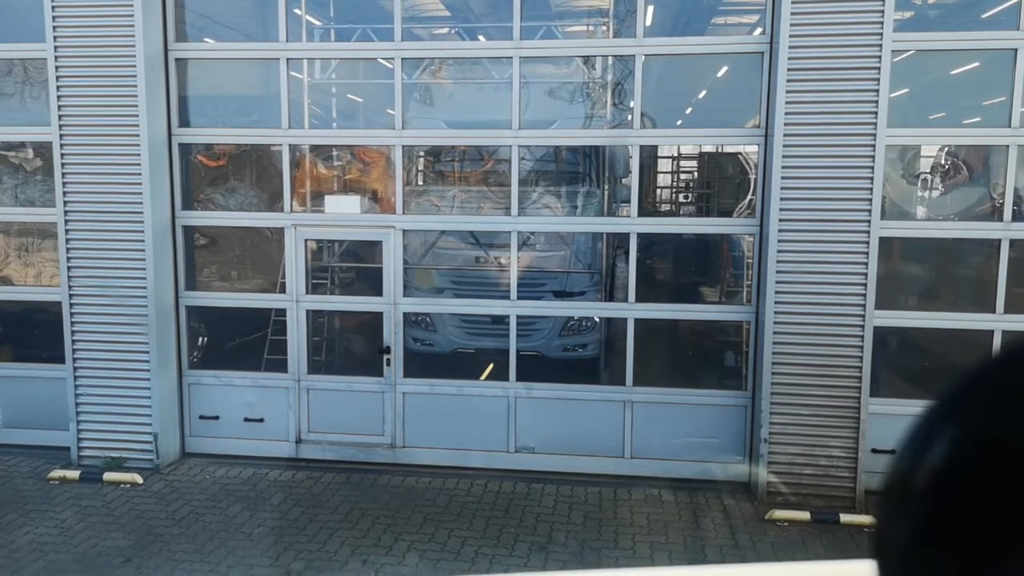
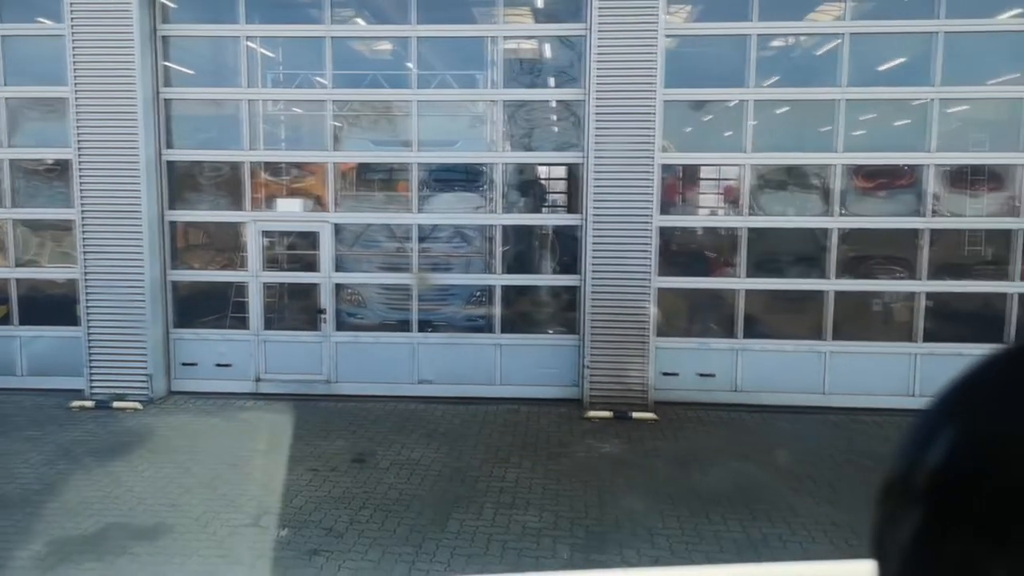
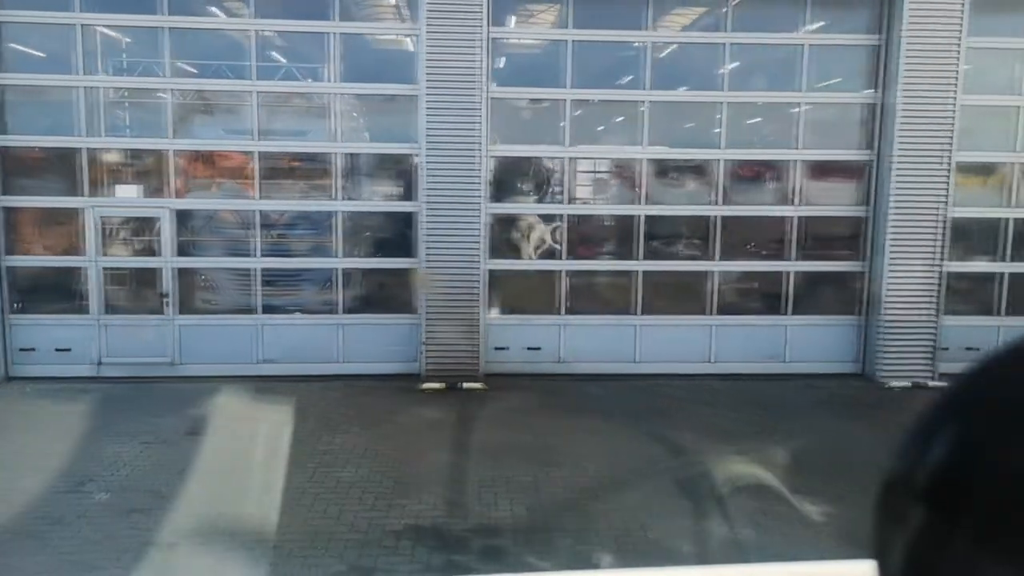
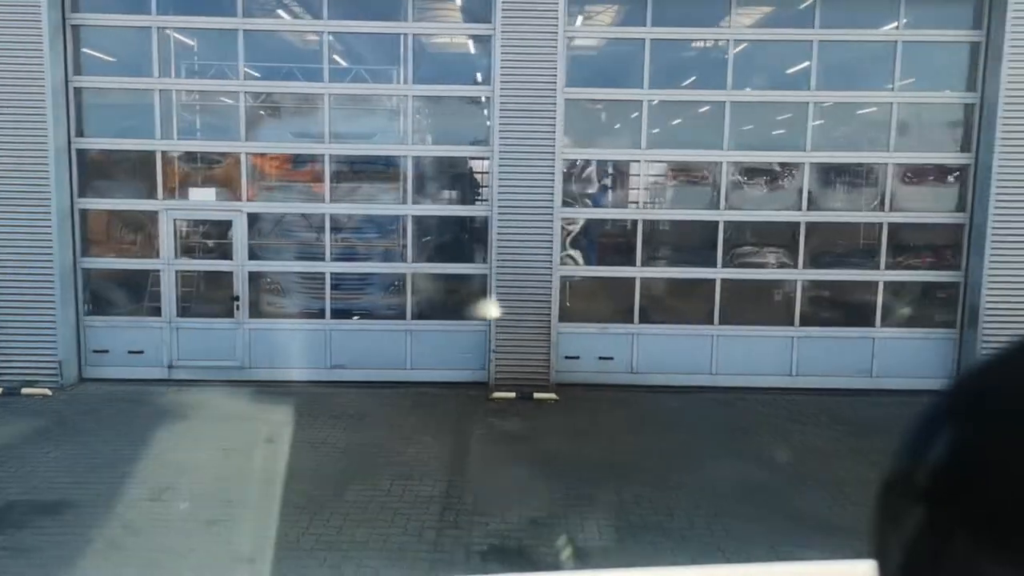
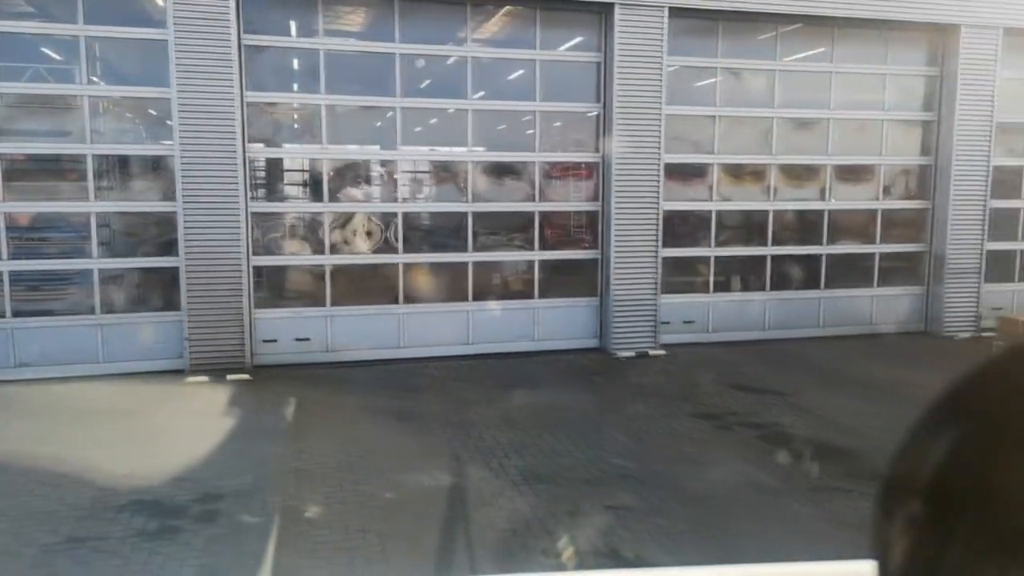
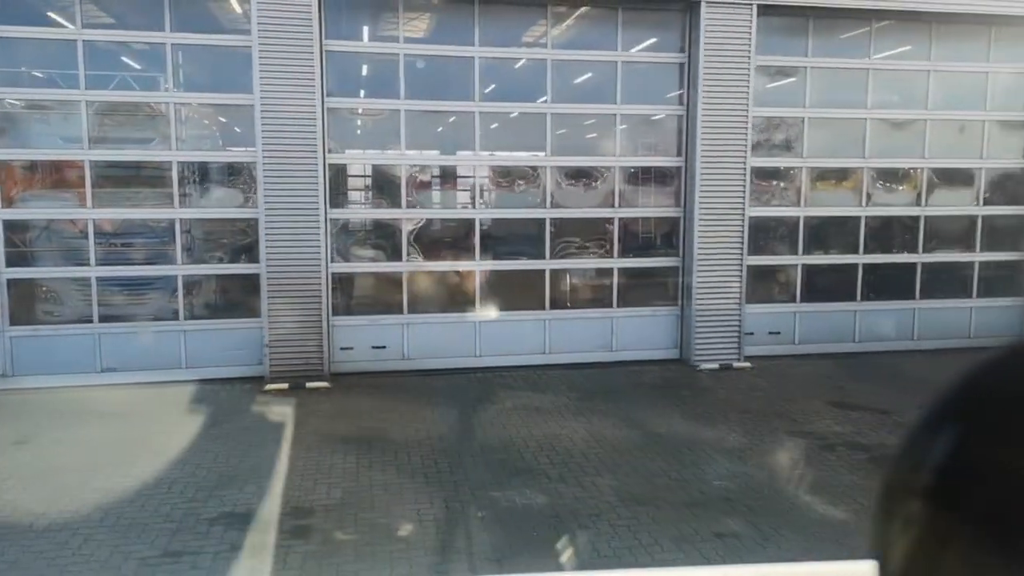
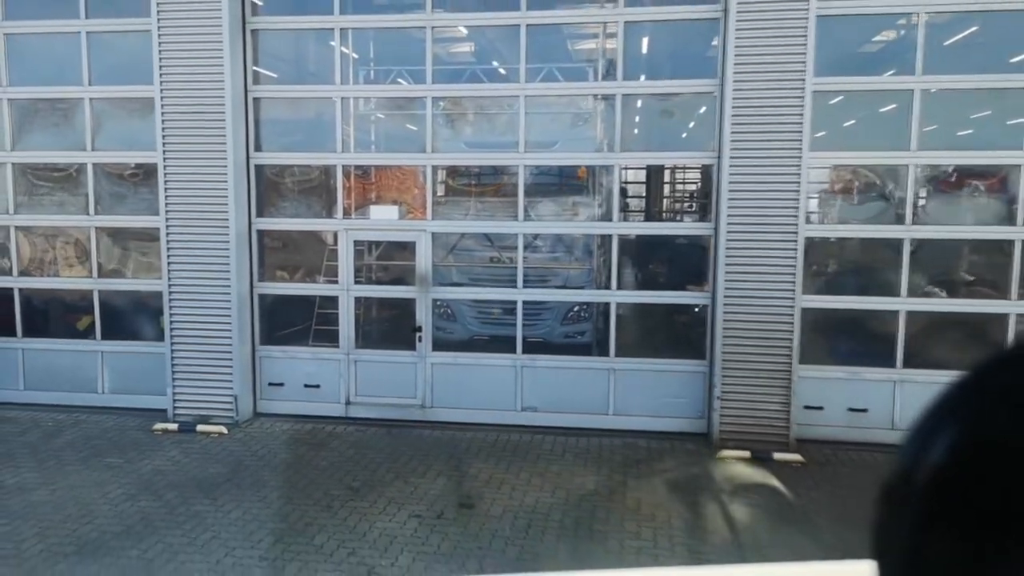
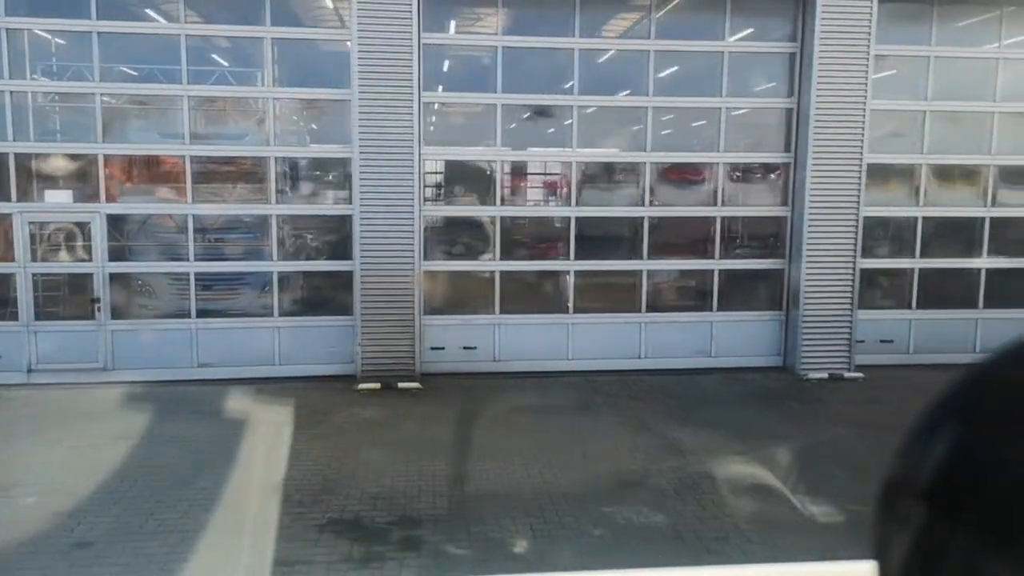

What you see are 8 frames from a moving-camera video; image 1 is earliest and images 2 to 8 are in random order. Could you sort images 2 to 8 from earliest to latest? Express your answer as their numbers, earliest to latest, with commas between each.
7, 2, 4, 3, 8, 6, 5
